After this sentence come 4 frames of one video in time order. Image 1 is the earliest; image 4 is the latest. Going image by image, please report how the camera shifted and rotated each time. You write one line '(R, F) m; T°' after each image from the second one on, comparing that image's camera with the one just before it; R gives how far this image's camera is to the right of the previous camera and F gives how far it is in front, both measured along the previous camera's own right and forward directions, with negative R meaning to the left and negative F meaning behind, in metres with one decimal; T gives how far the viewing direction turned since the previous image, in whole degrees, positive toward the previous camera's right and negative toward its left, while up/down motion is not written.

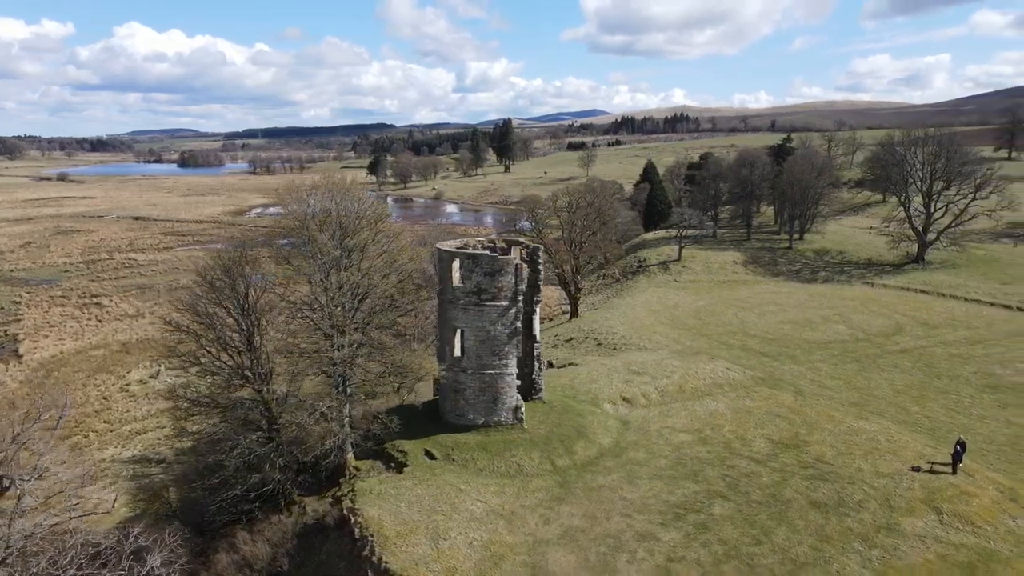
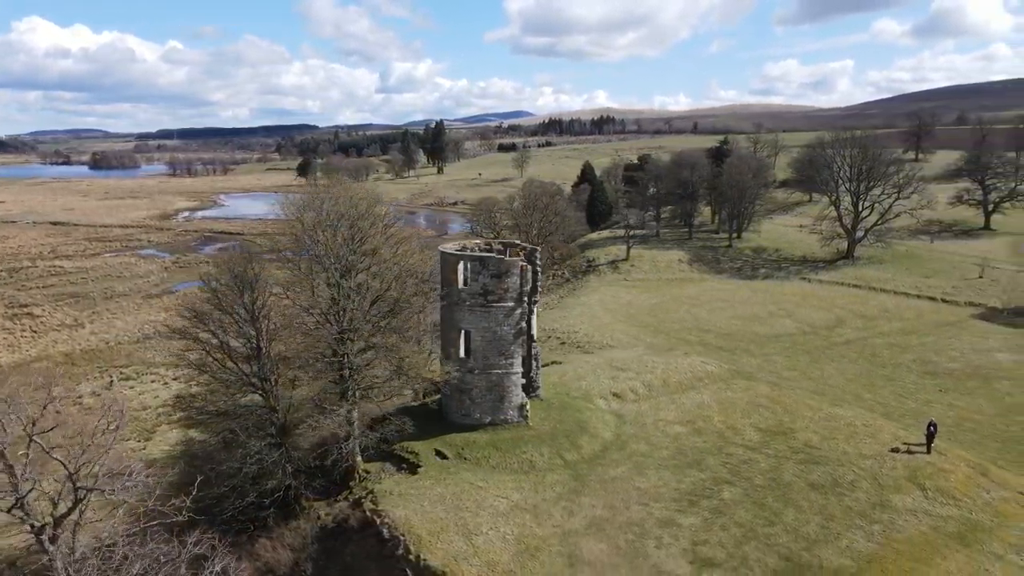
(-1.7, -0.3) m; +5°
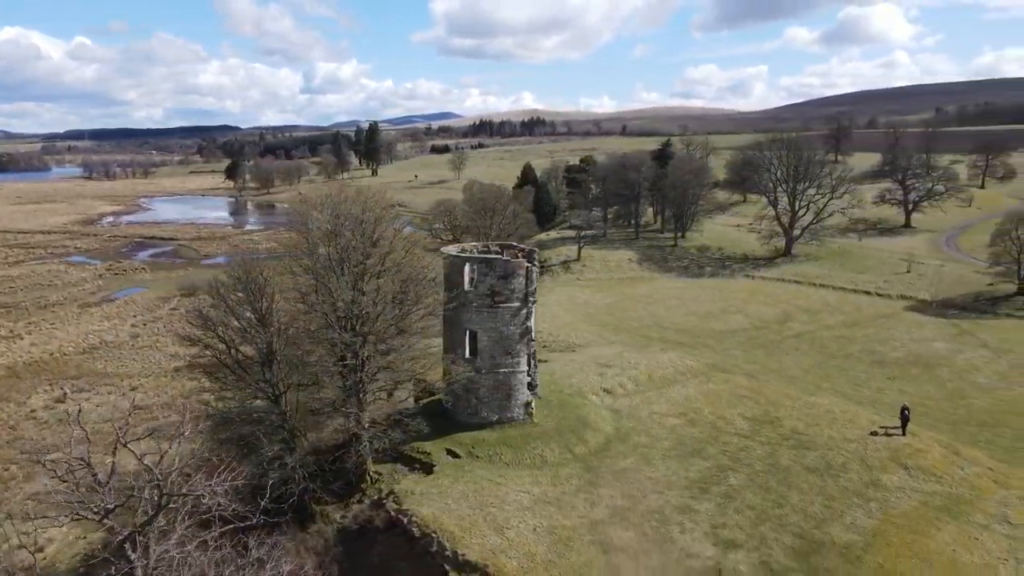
(-1.7, -0.3) m; +5°
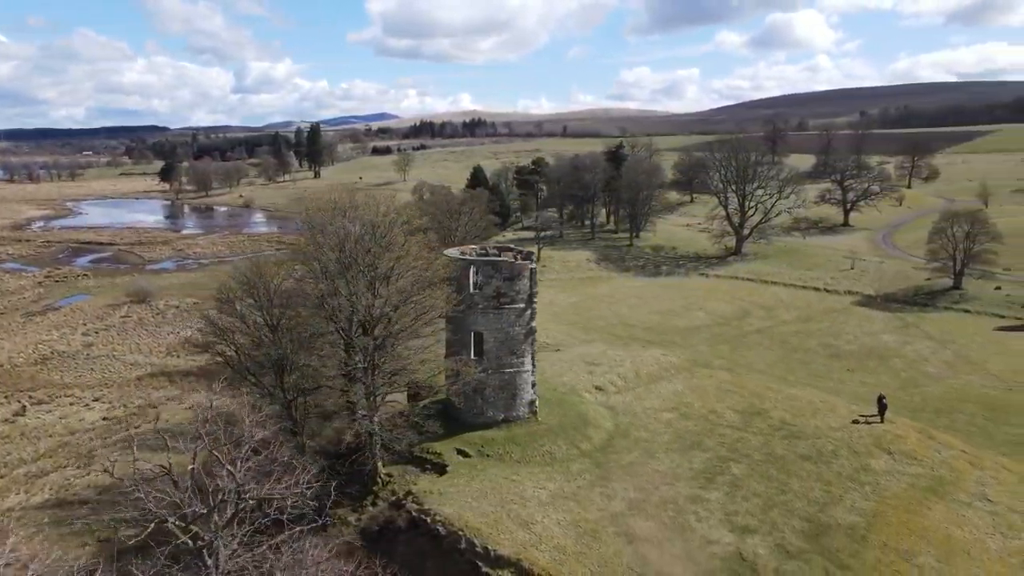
(-1.5, -0.3) m; +4°
